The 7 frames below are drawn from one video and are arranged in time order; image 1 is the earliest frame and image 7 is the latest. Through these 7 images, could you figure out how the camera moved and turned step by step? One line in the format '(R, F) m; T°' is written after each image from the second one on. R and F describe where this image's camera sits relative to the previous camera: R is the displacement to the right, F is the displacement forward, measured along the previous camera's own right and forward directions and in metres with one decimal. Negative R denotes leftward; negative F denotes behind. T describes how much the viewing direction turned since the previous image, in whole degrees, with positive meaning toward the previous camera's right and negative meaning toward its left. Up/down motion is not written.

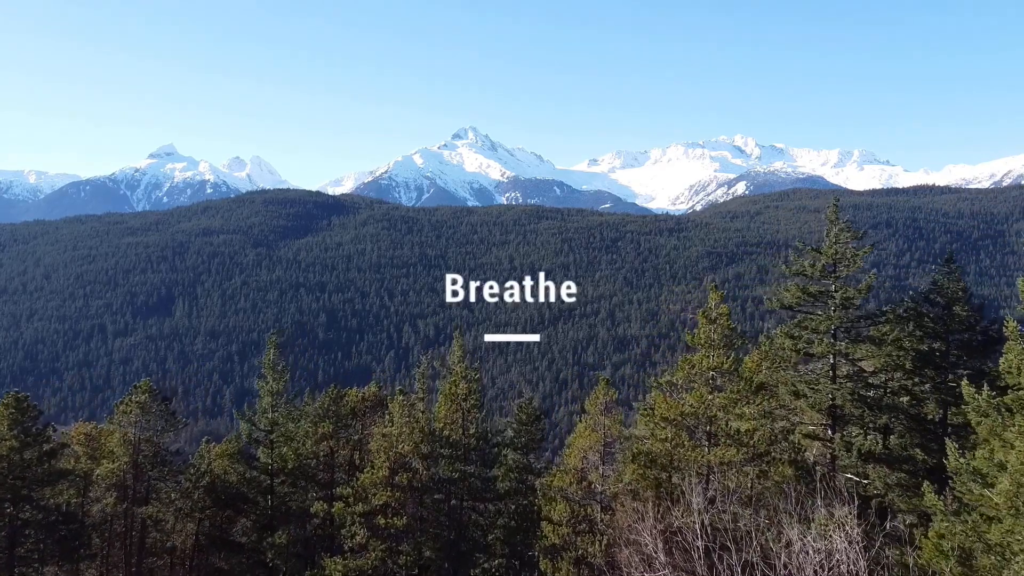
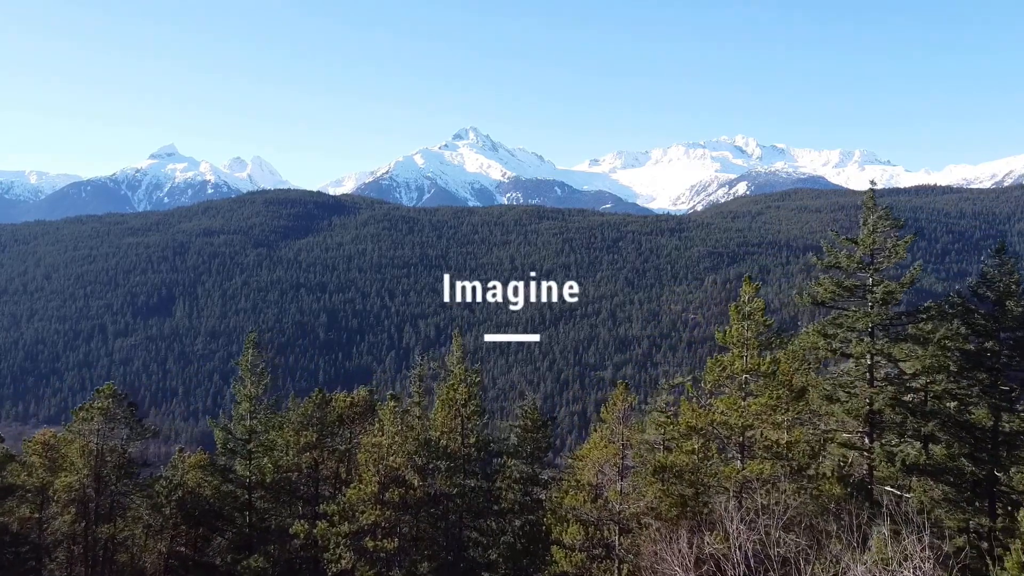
(-0.1, +1.4) m; 0°
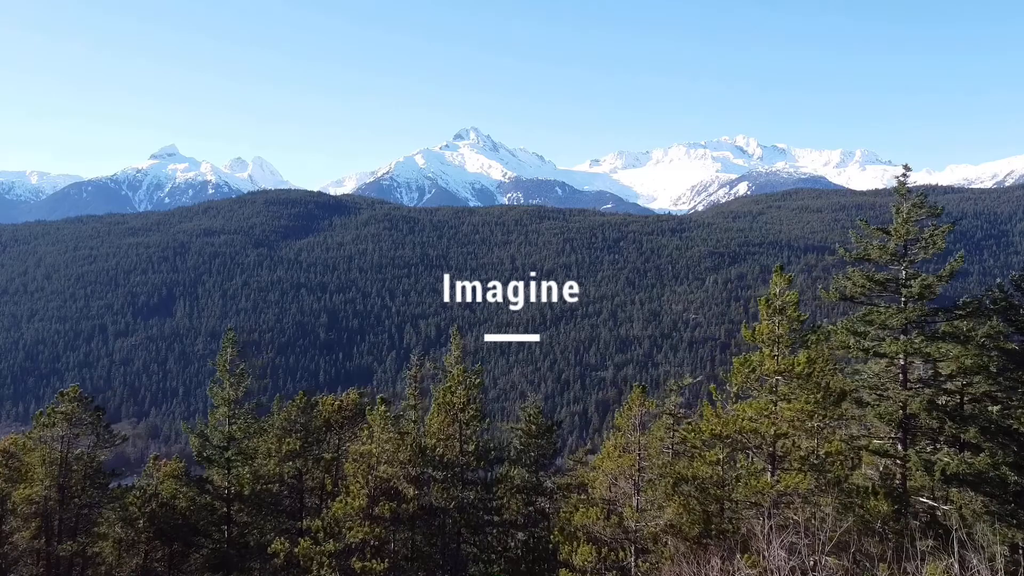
(0.0, +1.1) m; 0°
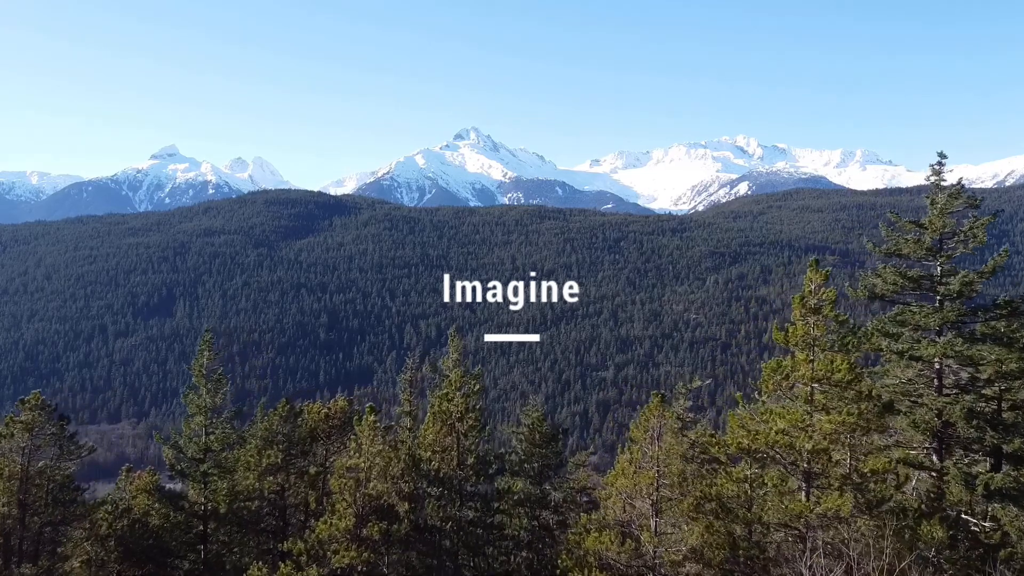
(0.0, +1.0) m; 0°
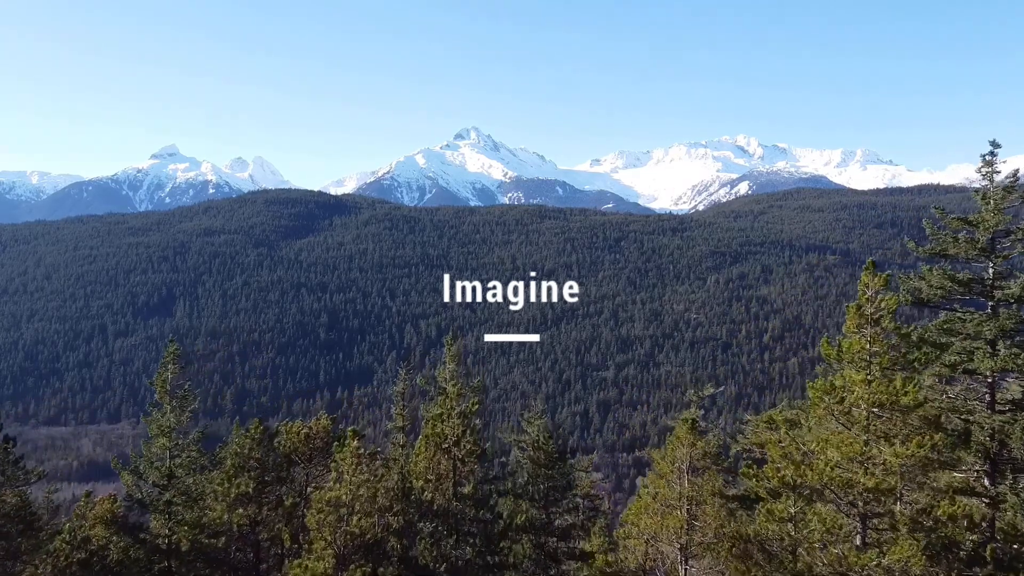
(-0.1, +1.3) m; 0°
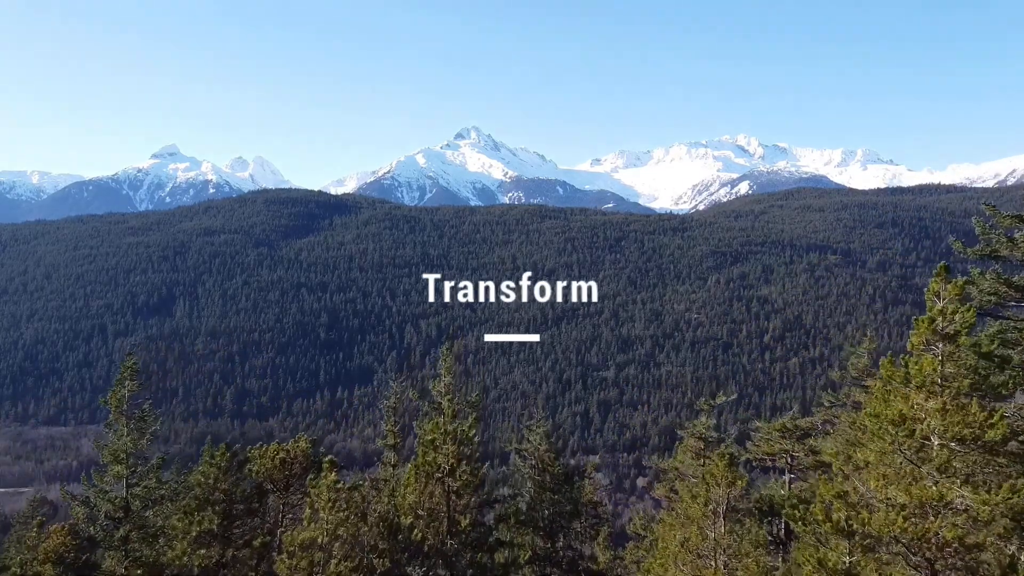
(0.0, +1.1) m; 0°
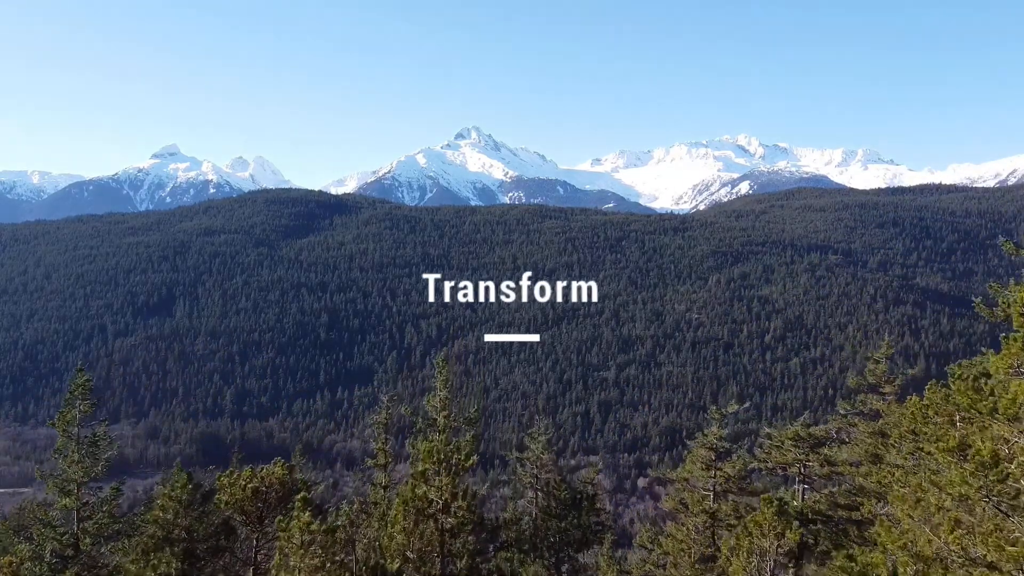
(0.0, +1.0) m; 0°
